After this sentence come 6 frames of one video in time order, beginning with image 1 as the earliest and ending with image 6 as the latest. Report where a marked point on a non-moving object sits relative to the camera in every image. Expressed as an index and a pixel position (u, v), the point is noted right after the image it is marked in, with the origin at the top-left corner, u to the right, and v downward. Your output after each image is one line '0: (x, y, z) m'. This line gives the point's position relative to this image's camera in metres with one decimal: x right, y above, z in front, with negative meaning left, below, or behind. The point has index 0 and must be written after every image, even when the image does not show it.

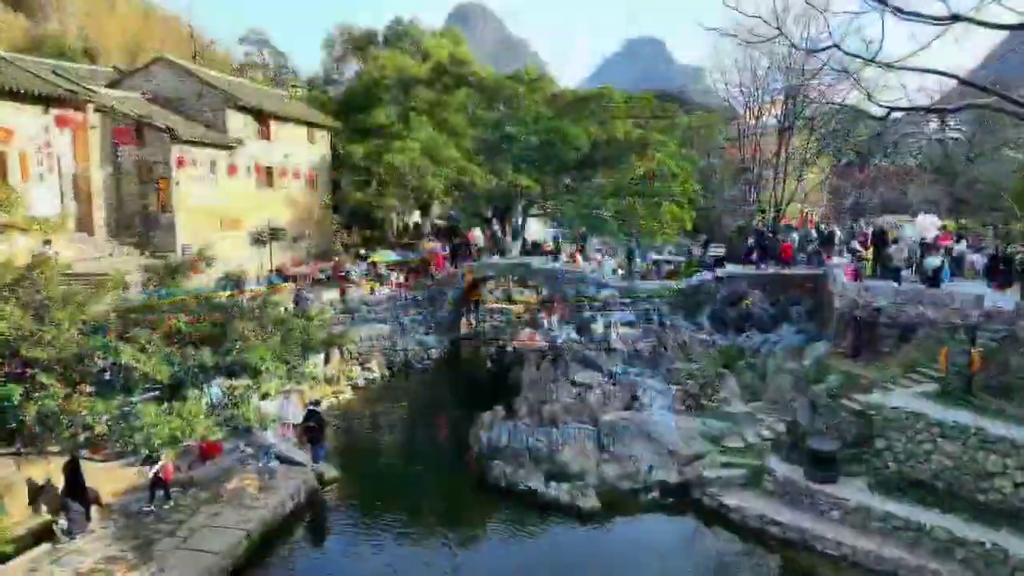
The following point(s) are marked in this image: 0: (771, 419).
0: (+5.5, -2.7, +15.7) m
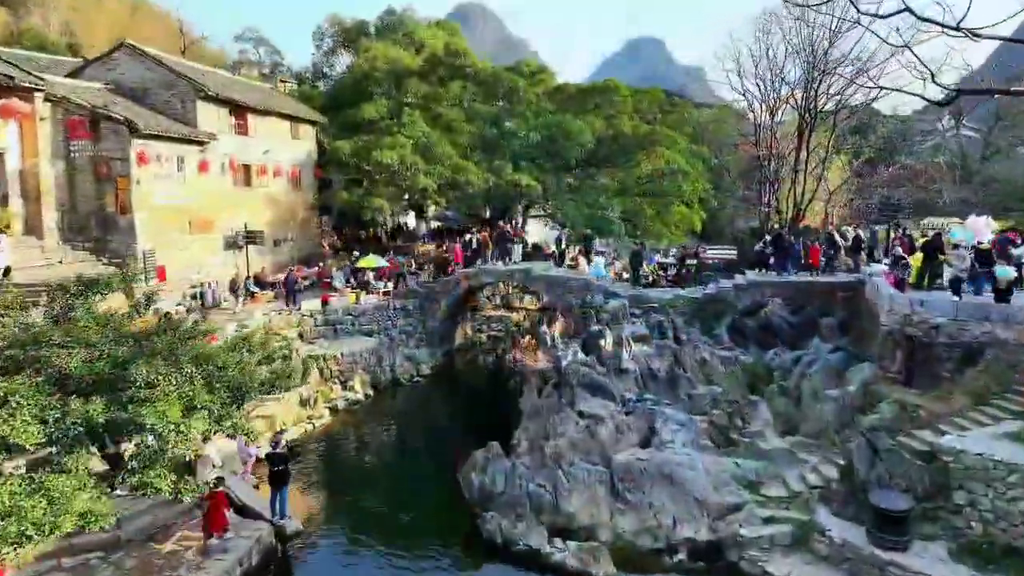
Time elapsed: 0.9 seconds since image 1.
0: (+5.4, -3.0, +13.3) m
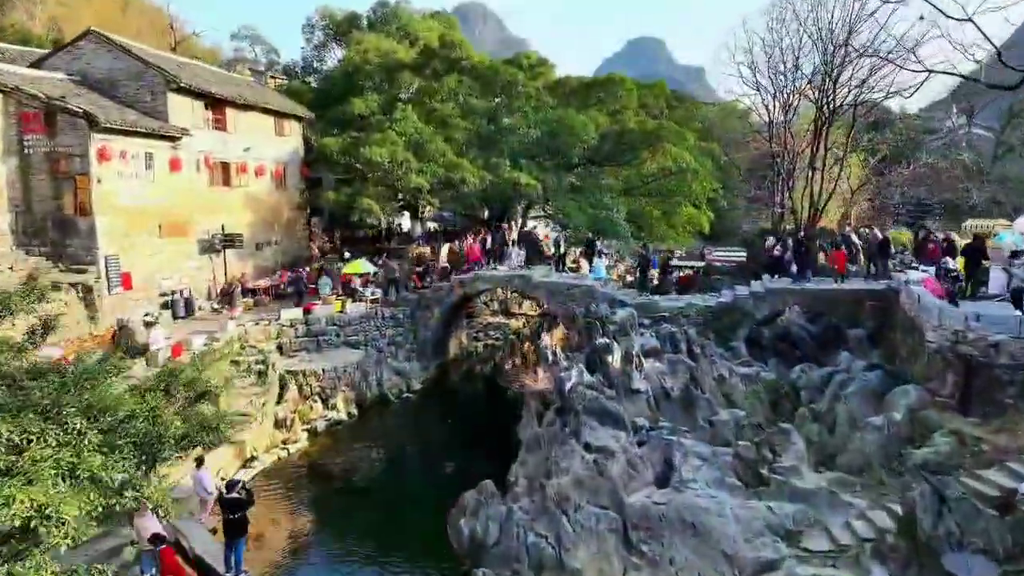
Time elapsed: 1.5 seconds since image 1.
0: (+5.3, -3.2, +11.4) m
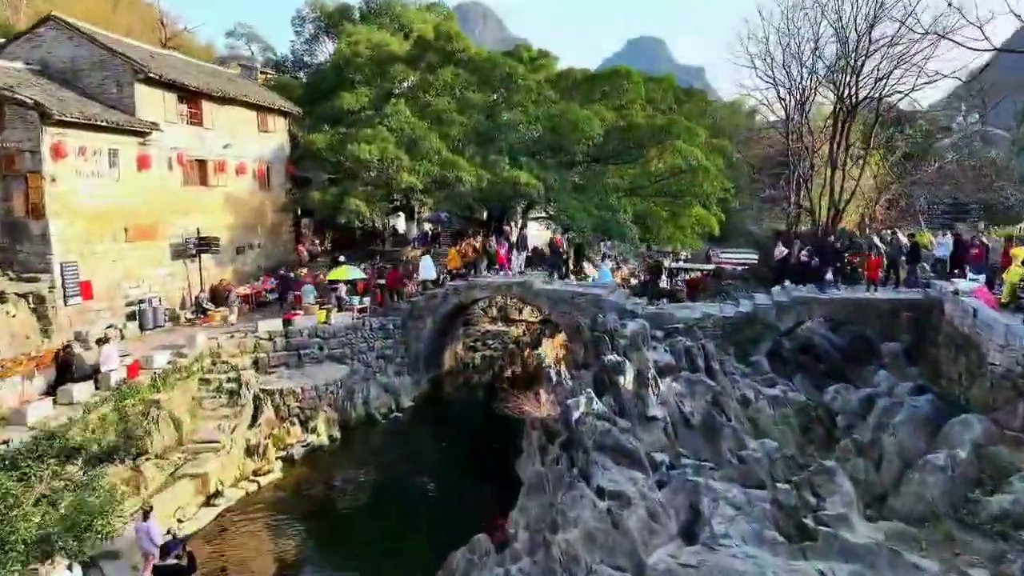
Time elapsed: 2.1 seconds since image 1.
0: (+5.3, -3.5, +9.5) m
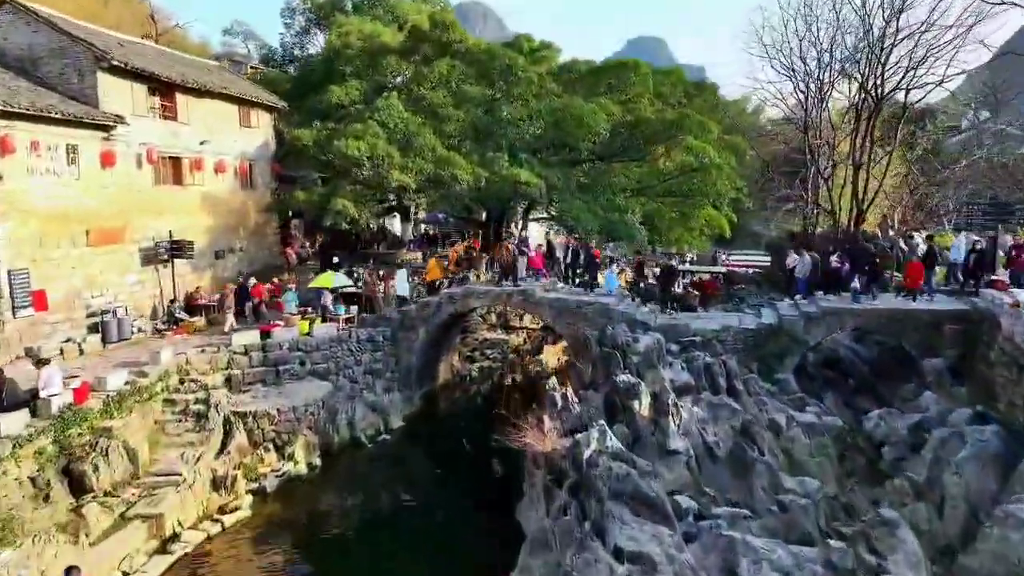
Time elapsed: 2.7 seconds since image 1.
0: (+5.3, -3.7, +7.7) m
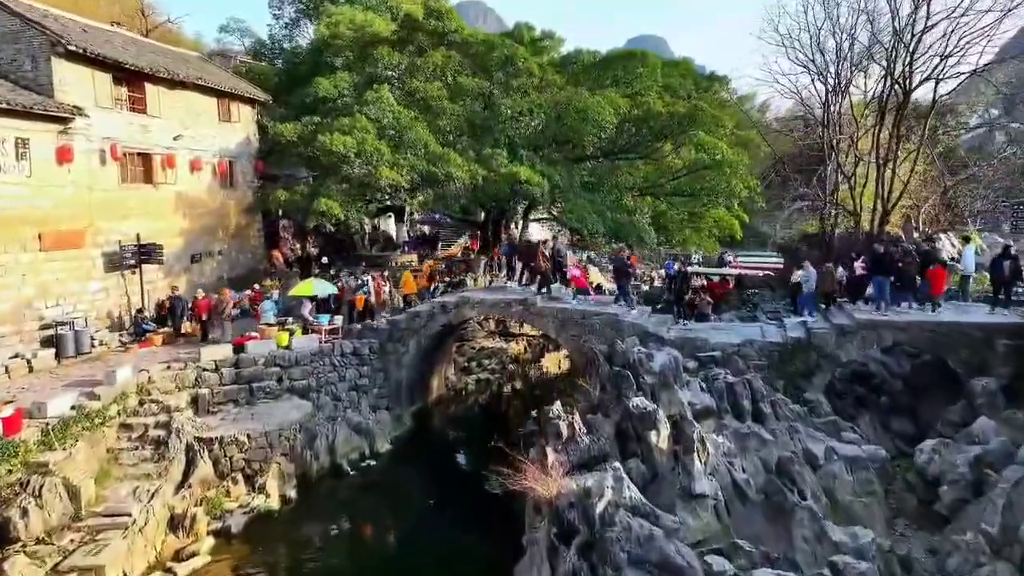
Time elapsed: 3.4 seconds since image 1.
0: (+5.3, -3.9, +5.9) m
